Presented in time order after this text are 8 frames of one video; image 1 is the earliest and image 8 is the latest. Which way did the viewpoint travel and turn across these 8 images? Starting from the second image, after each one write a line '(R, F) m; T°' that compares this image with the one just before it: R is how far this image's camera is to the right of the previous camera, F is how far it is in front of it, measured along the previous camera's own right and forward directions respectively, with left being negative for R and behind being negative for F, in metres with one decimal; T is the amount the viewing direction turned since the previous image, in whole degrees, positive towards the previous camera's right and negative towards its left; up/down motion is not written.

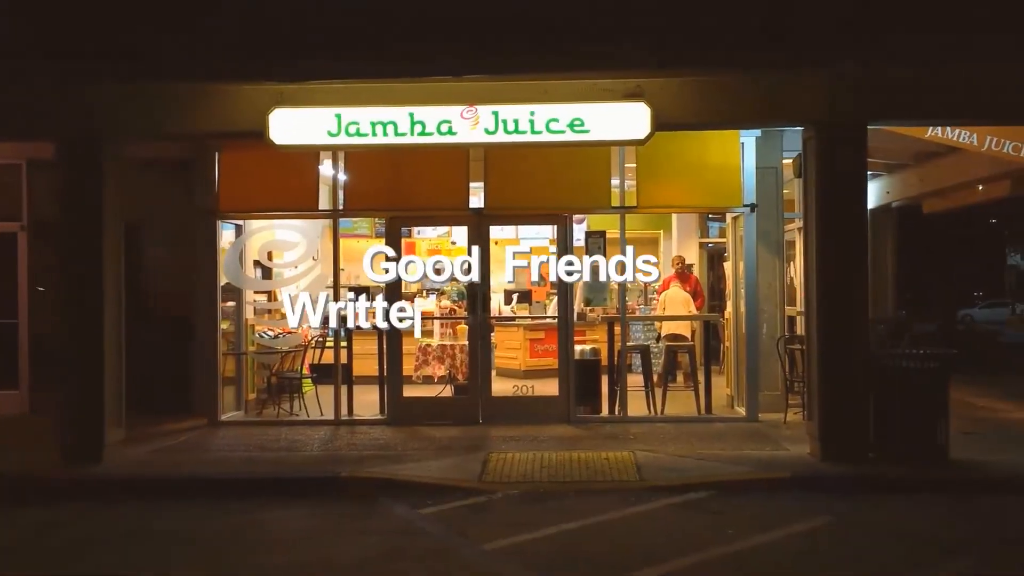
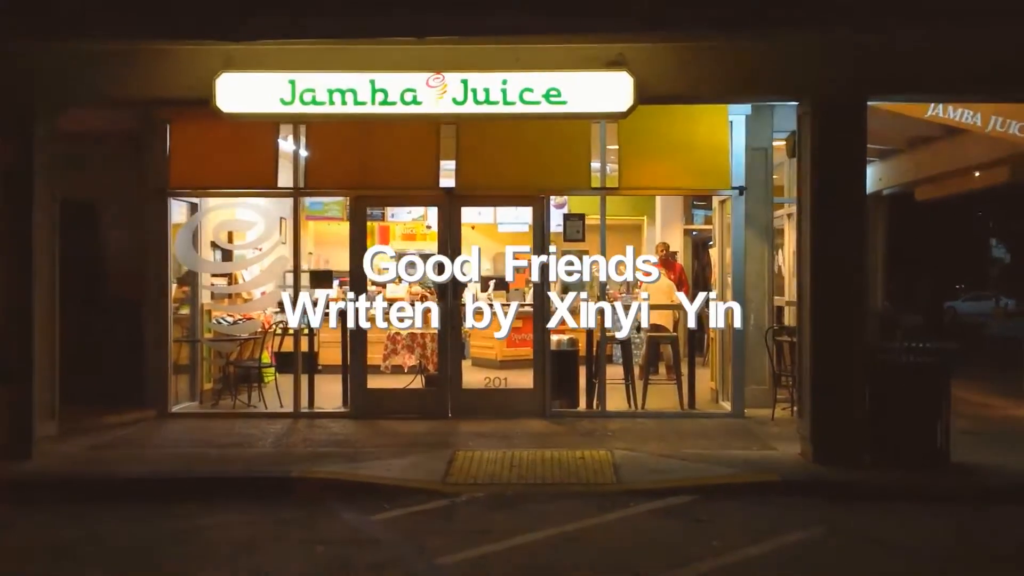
(+0.1, +0.6) m; +1°
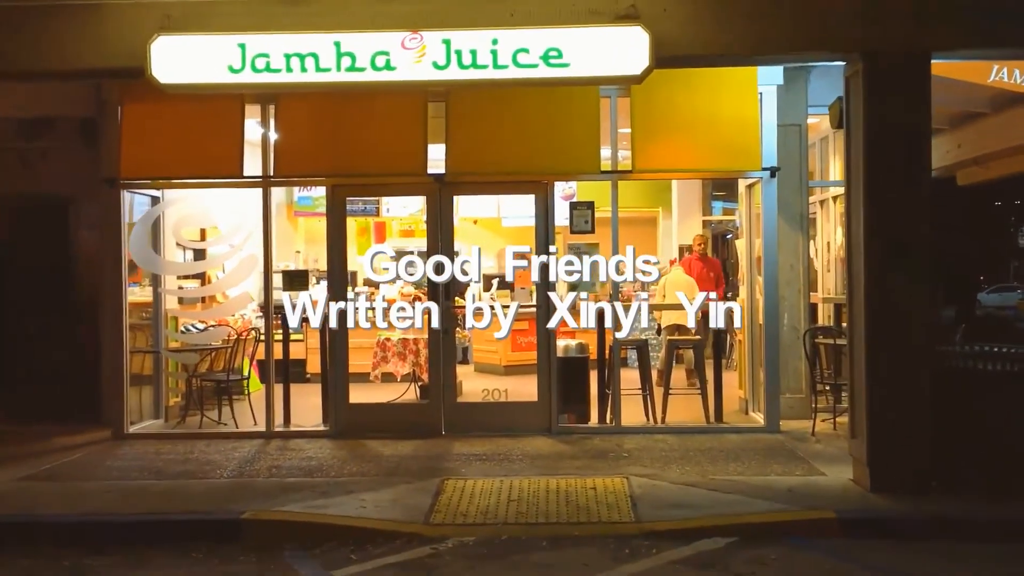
(+0.1, +1.2) m; -1°
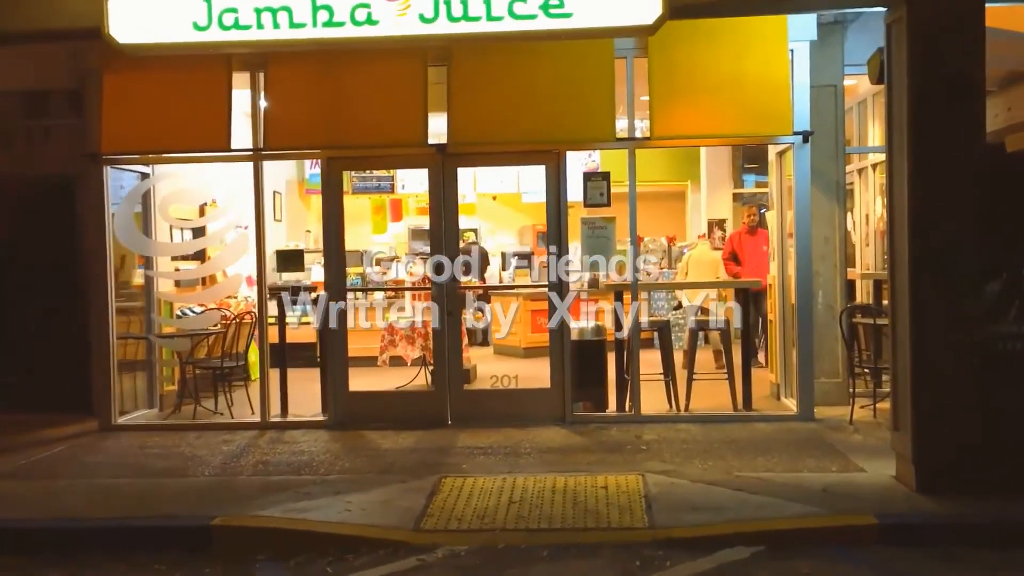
(+0.2, +0.6) m; -2°
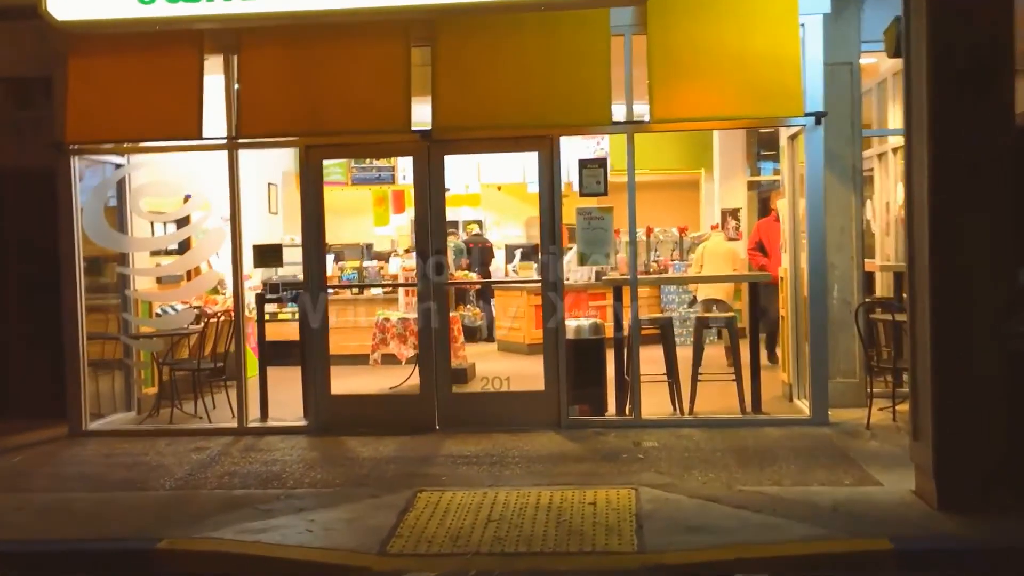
(+0.2, +0.5) m; -1°
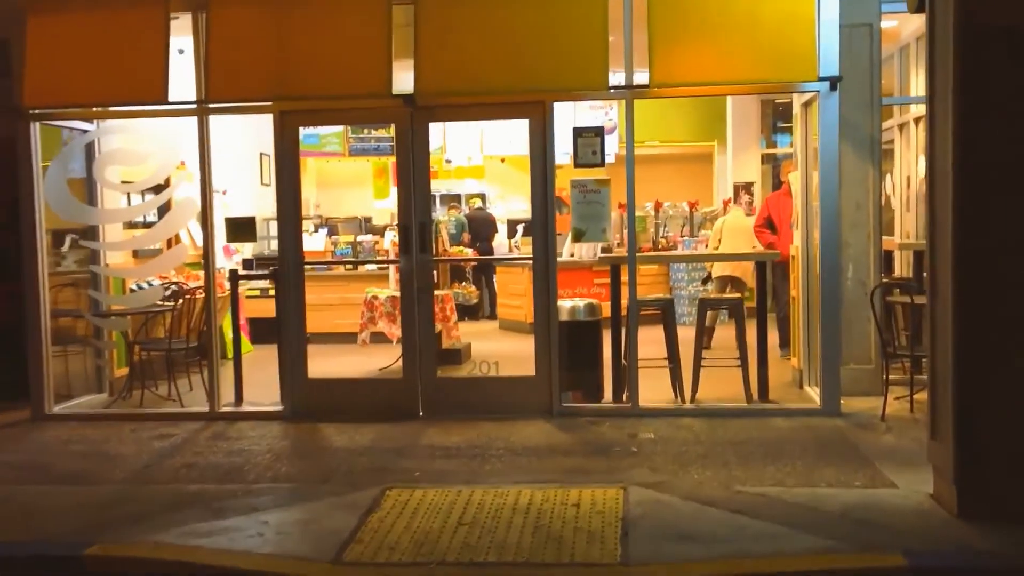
(+0.2, +0.5) m; -1°
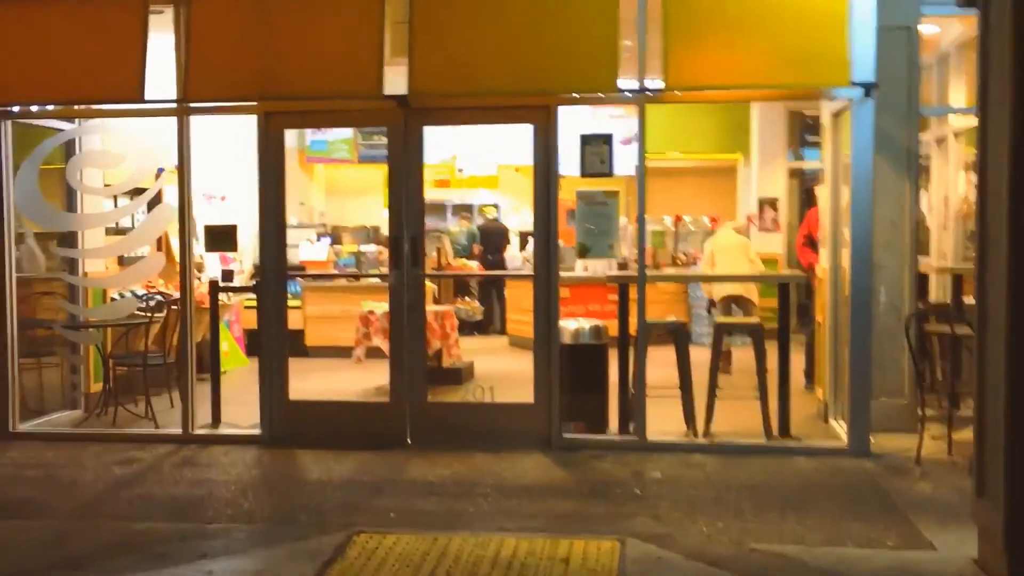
(+0.2, +0.6) m; -1°
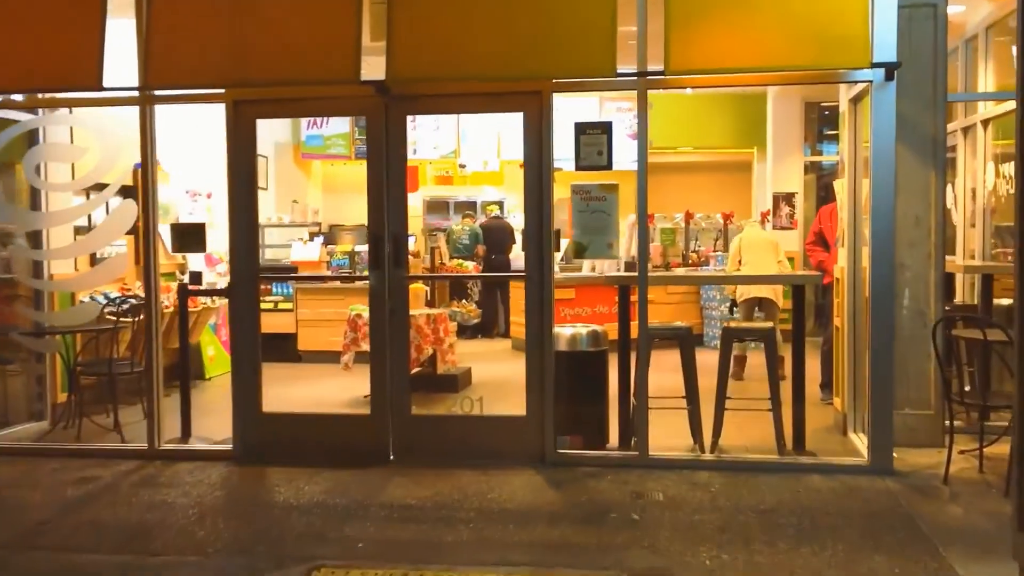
(+0.2, +0.5) m; -1°
